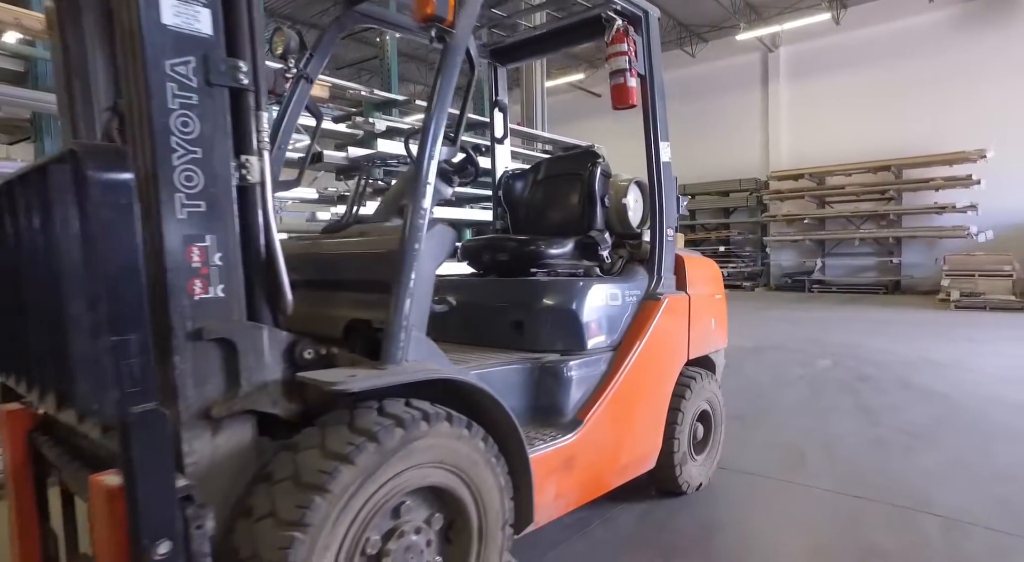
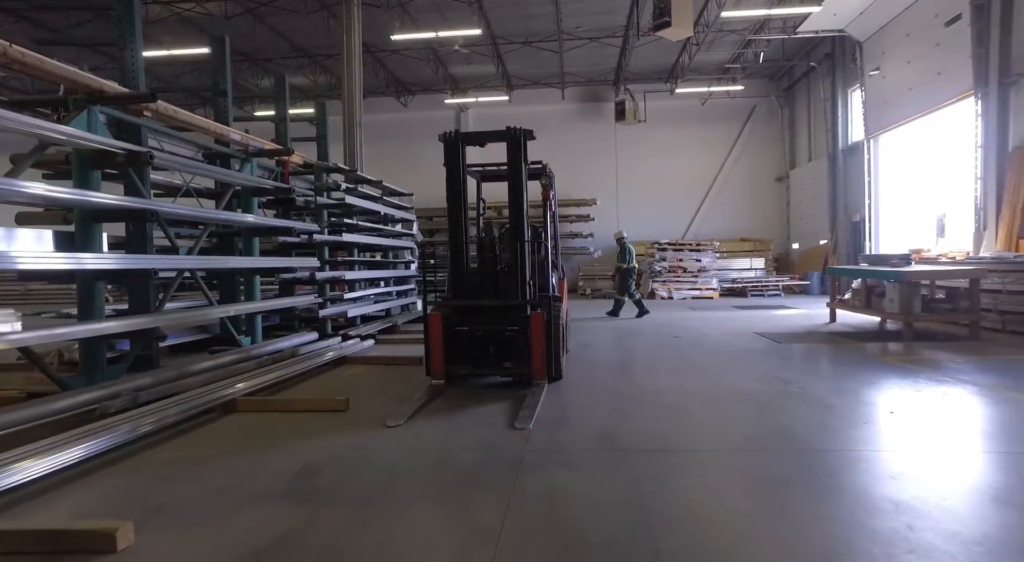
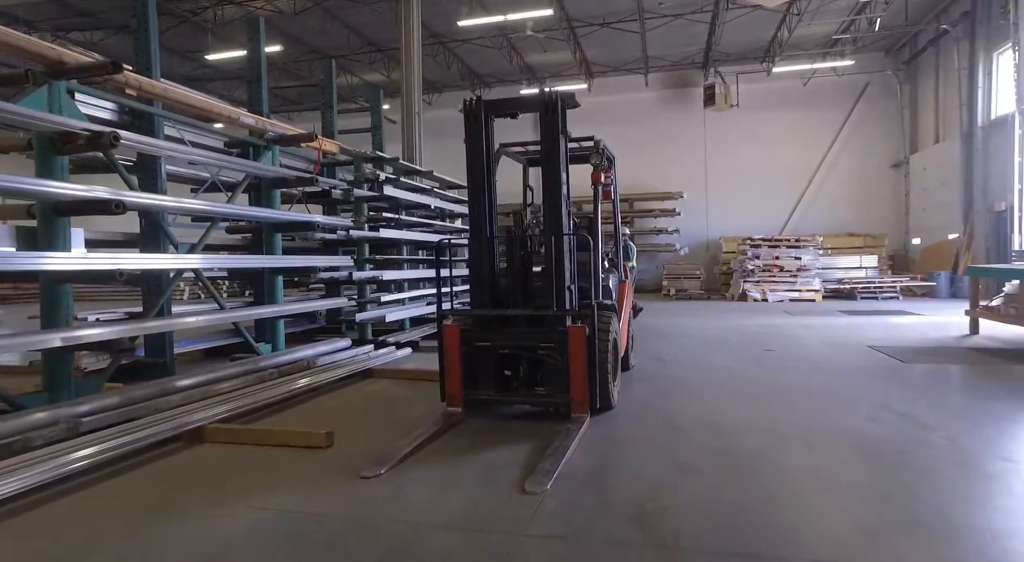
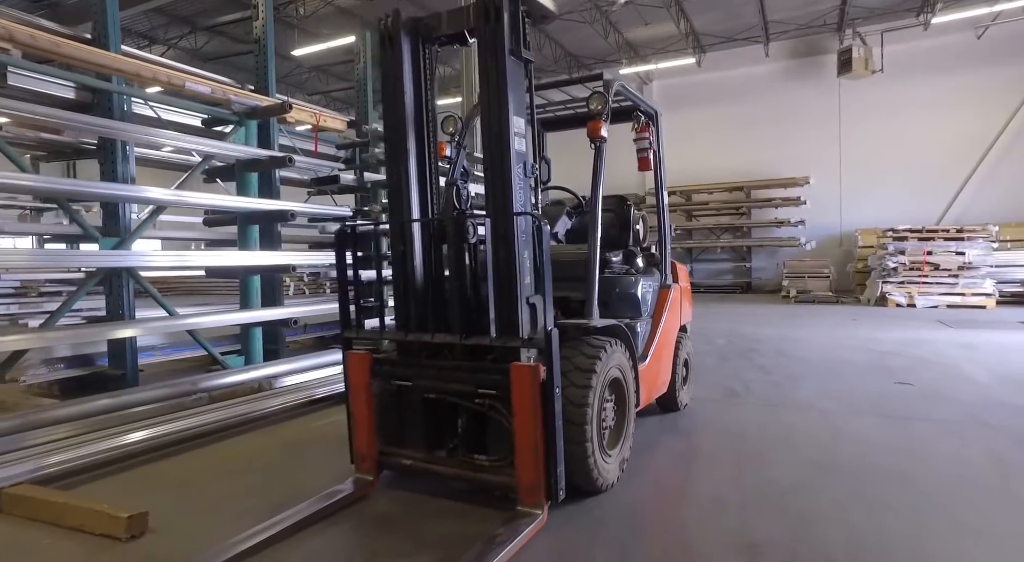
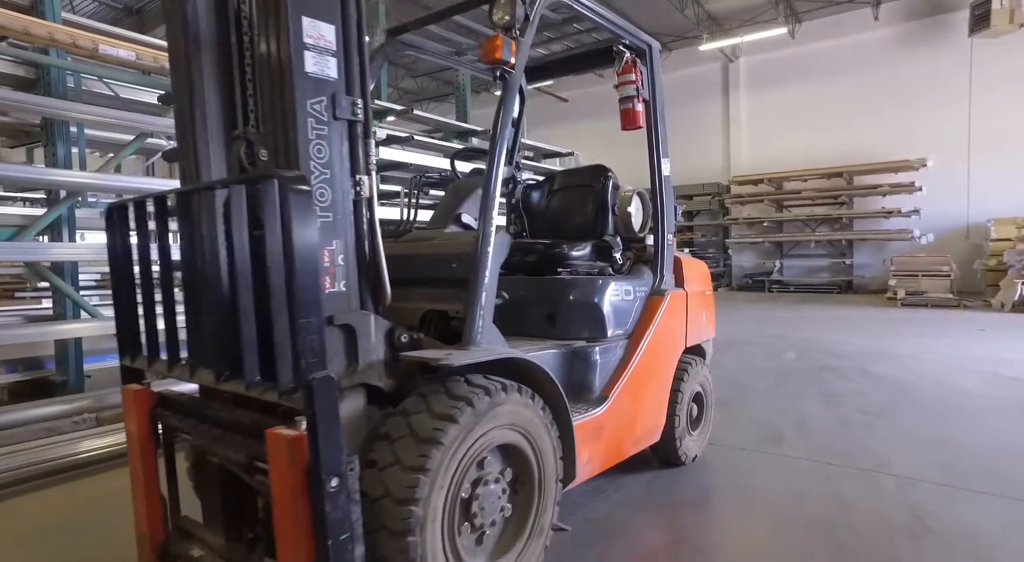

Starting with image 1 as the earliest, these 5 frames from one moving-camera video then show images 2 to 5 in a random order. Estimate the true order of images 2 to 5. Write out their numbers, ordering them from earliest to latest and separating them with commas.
5, 4, 3, 2
